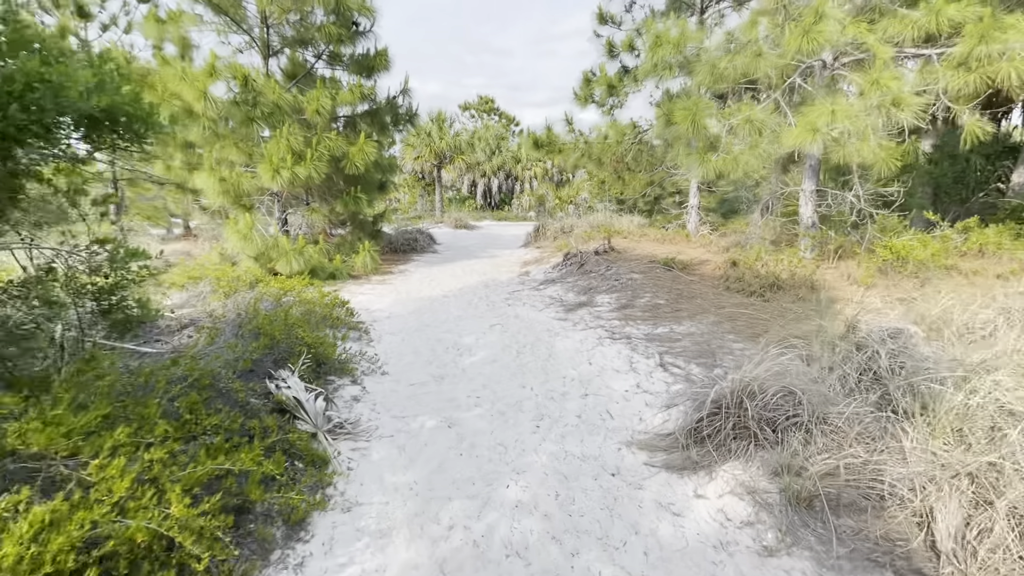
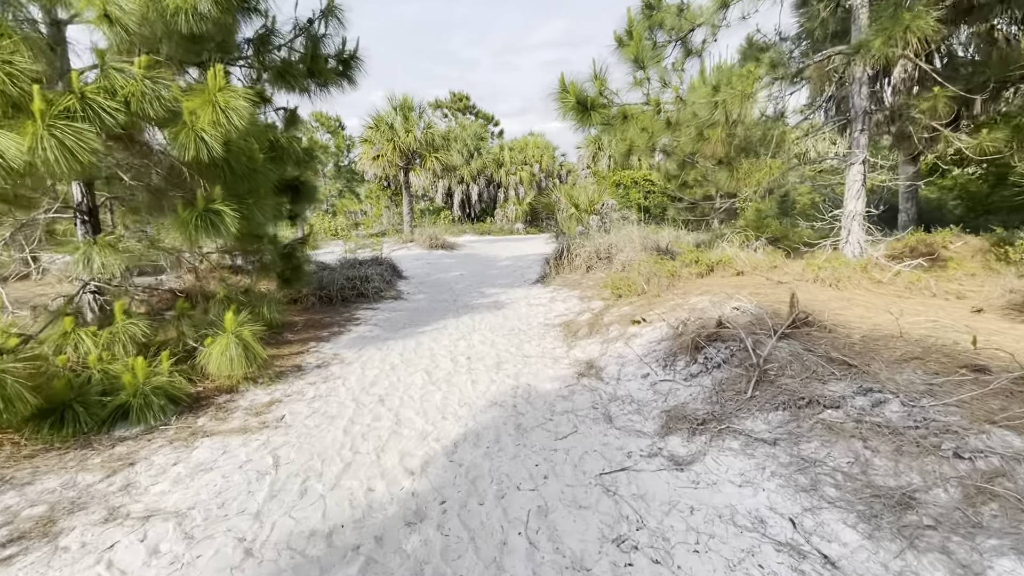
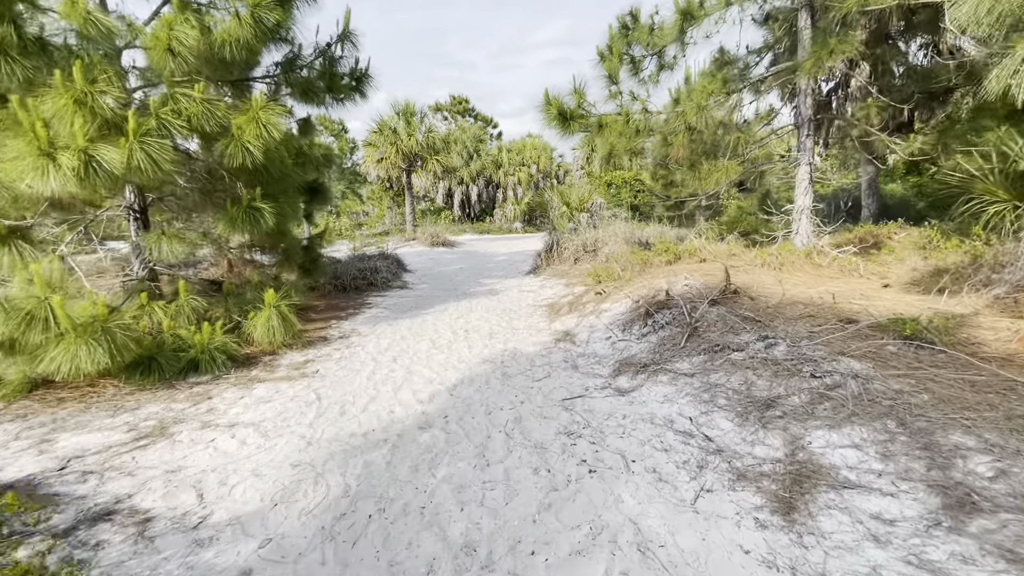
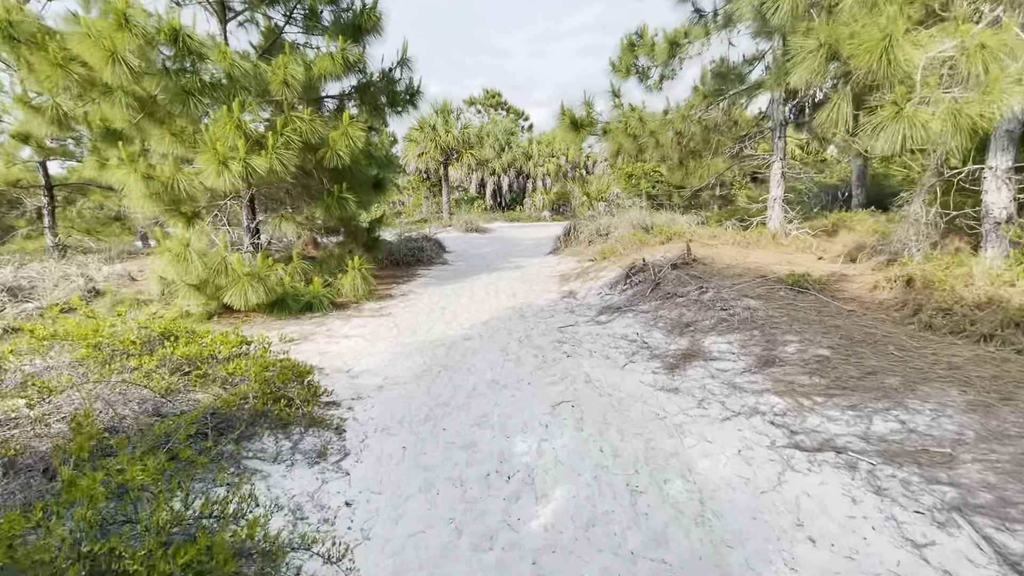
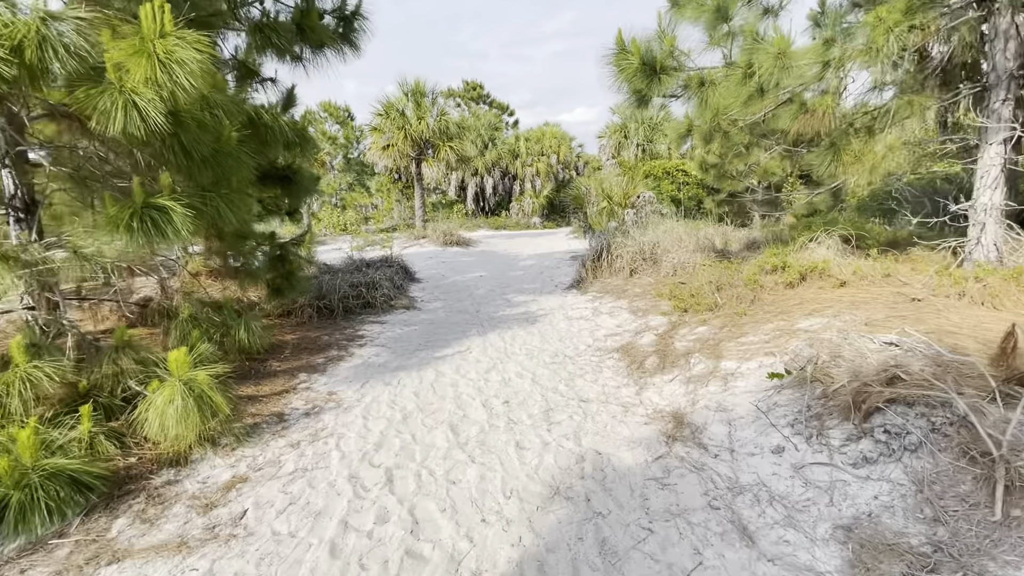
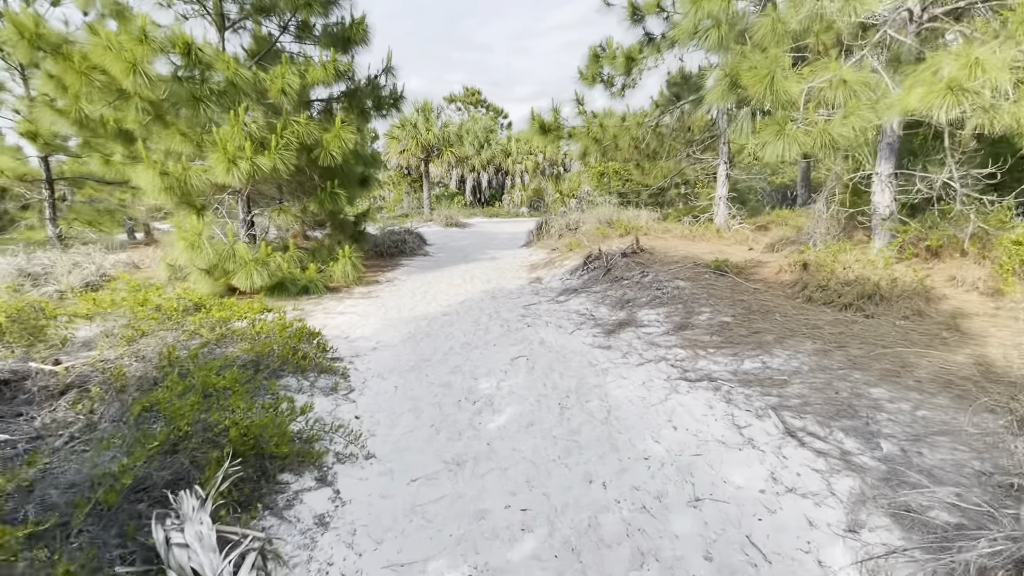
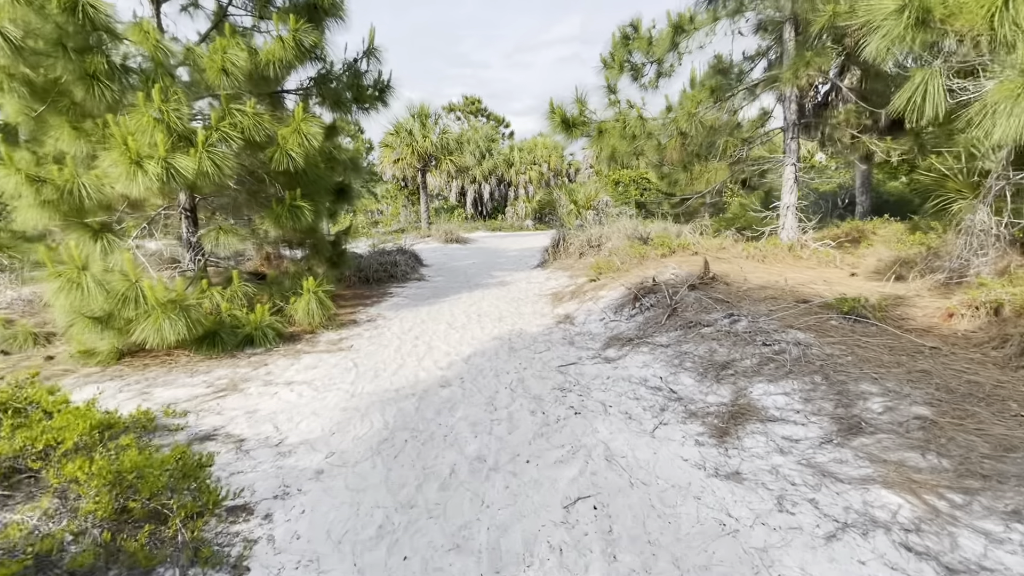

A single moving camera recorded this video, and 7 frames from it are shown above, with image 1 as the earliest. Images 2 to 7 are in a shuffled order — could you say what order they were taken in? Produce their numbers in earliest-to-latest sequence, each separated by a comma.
6, 4, 7, 3, 2, 5
